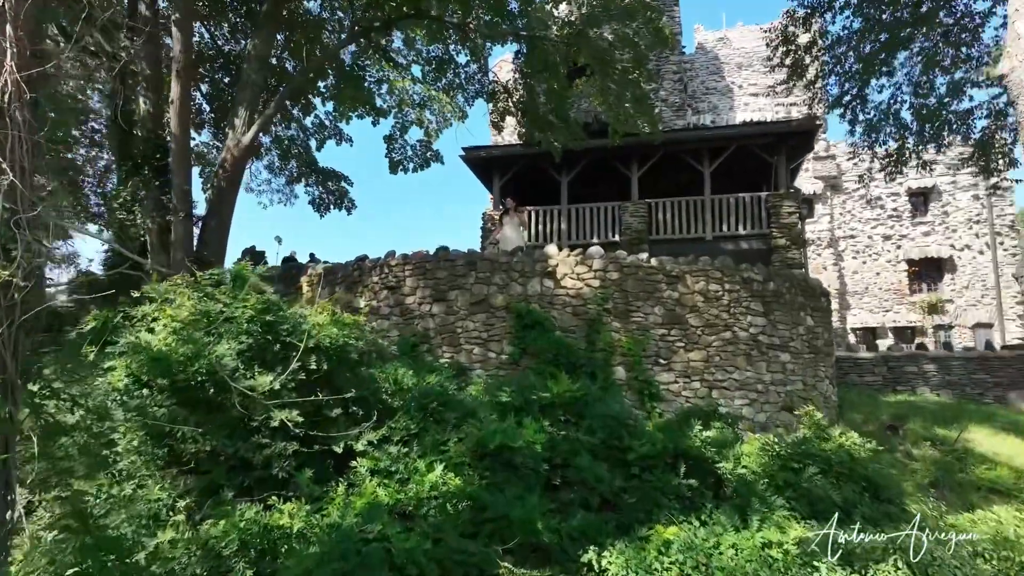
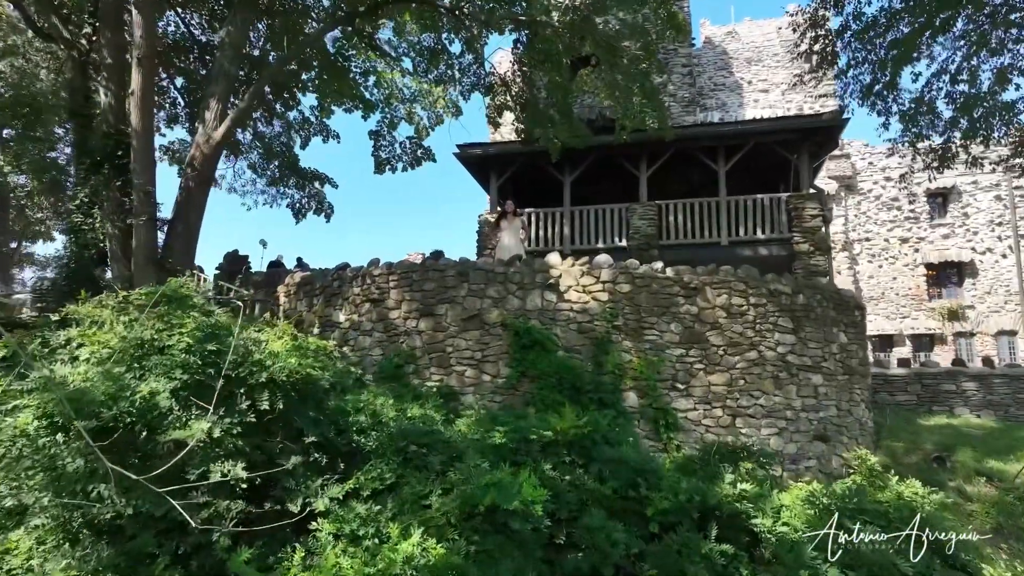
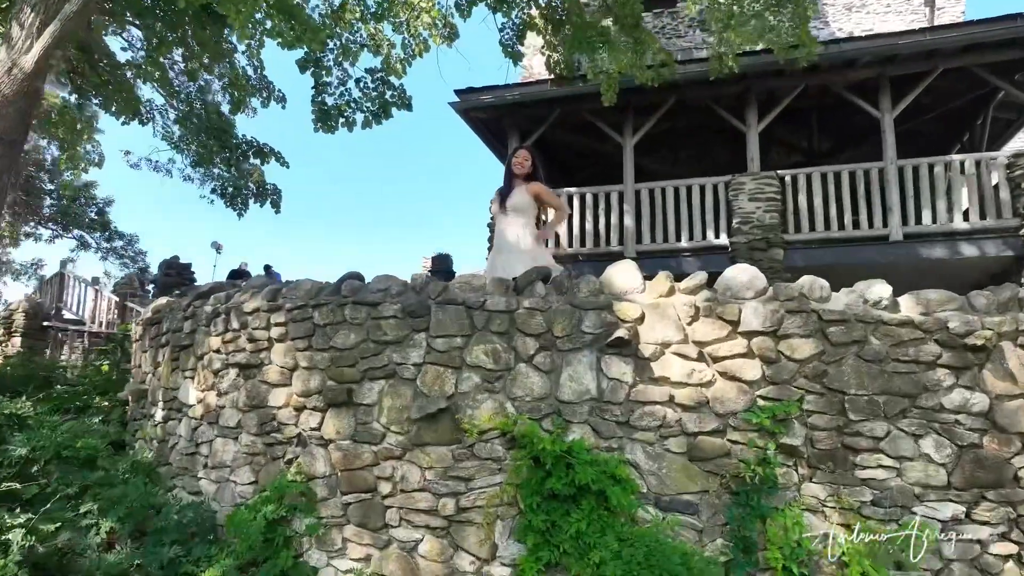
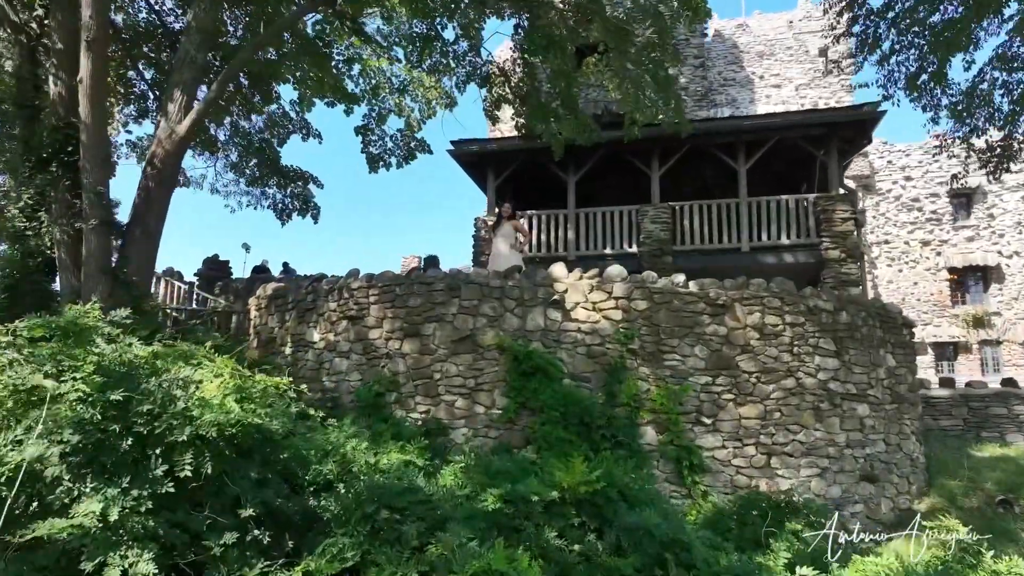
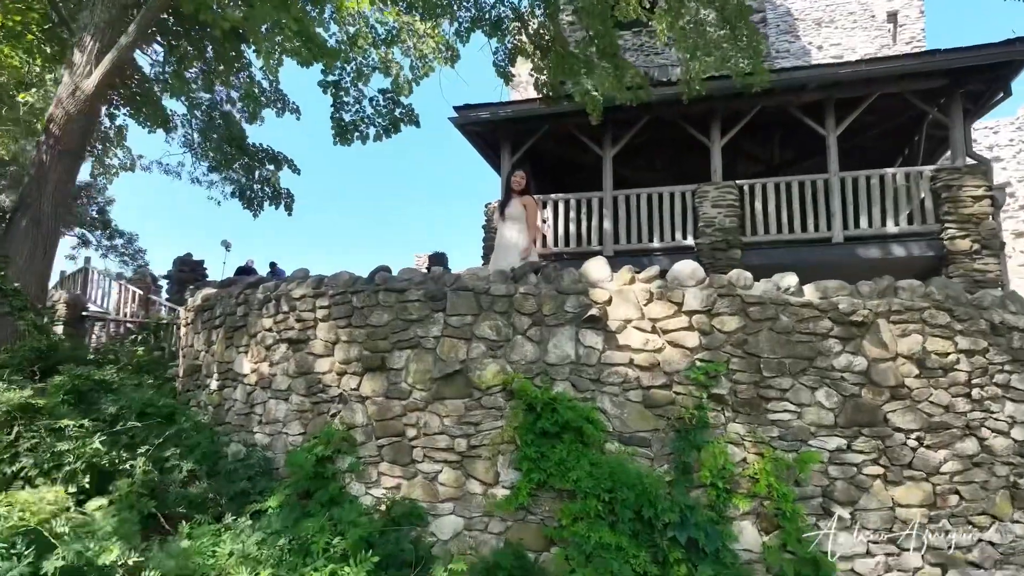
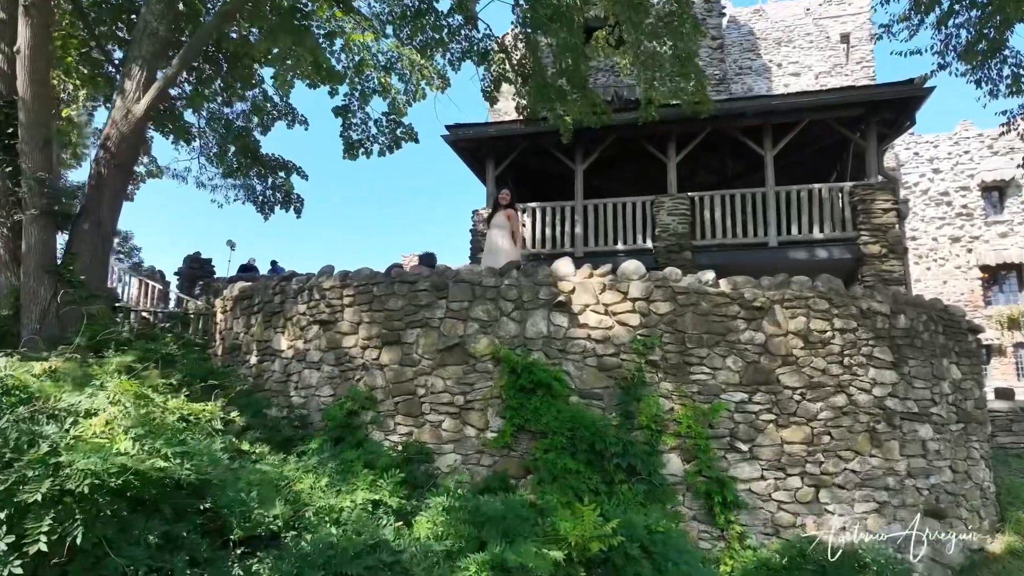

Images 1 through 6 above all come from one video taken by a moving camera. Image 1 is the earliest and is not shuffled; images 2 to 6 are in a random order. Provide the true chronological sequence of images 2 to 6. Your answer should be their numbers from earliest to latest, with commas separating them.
2, 4, 6, 5, 3
